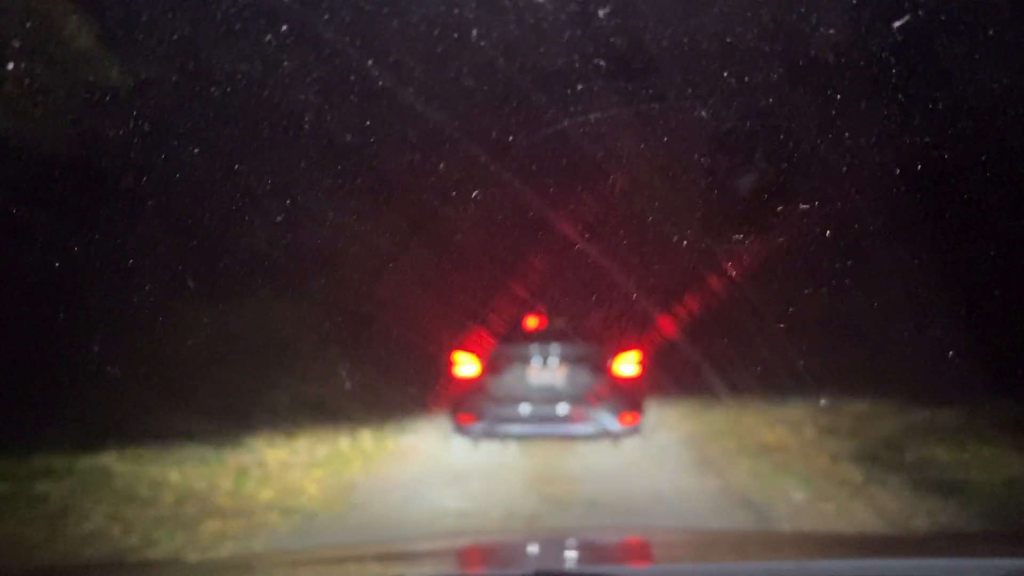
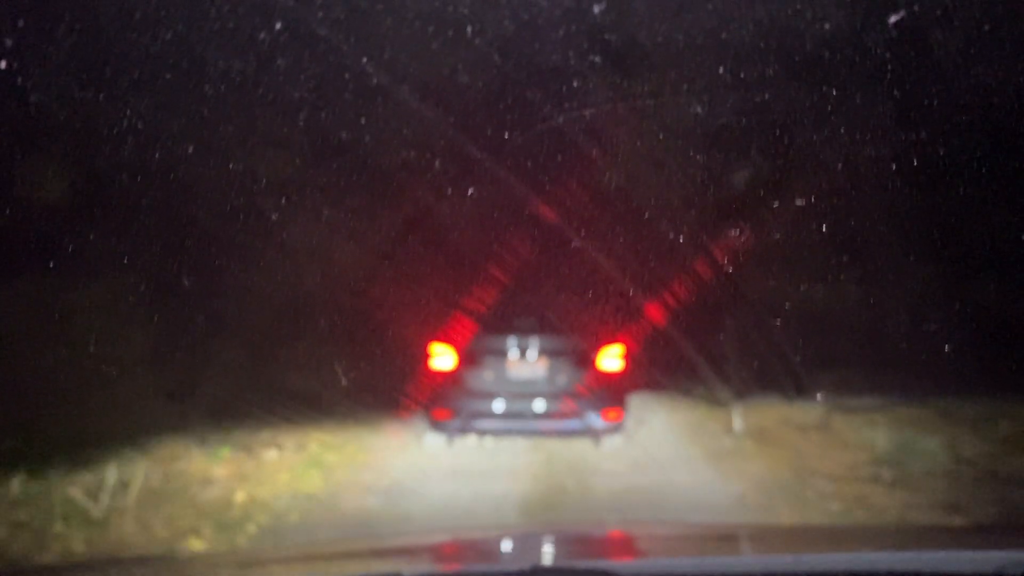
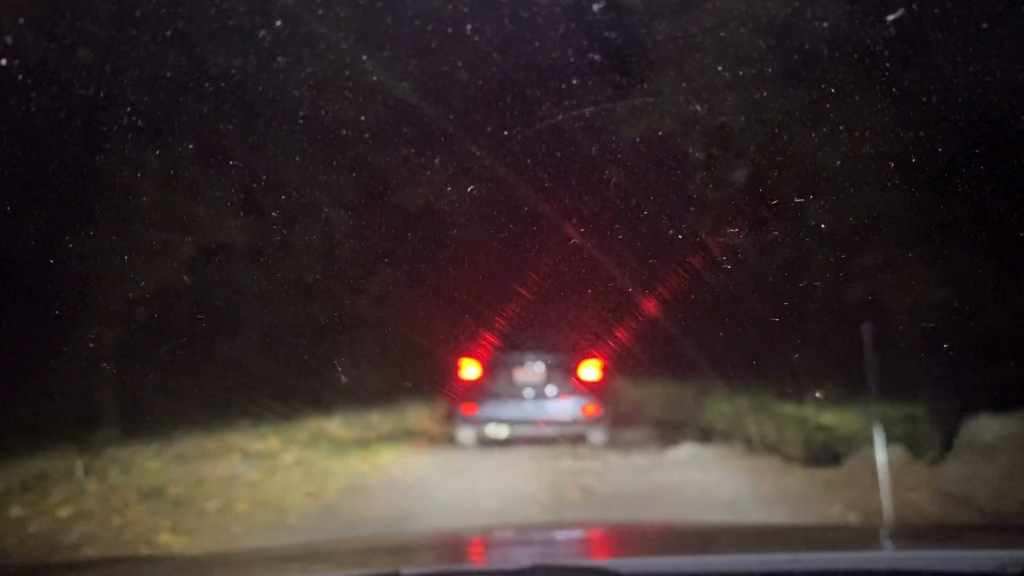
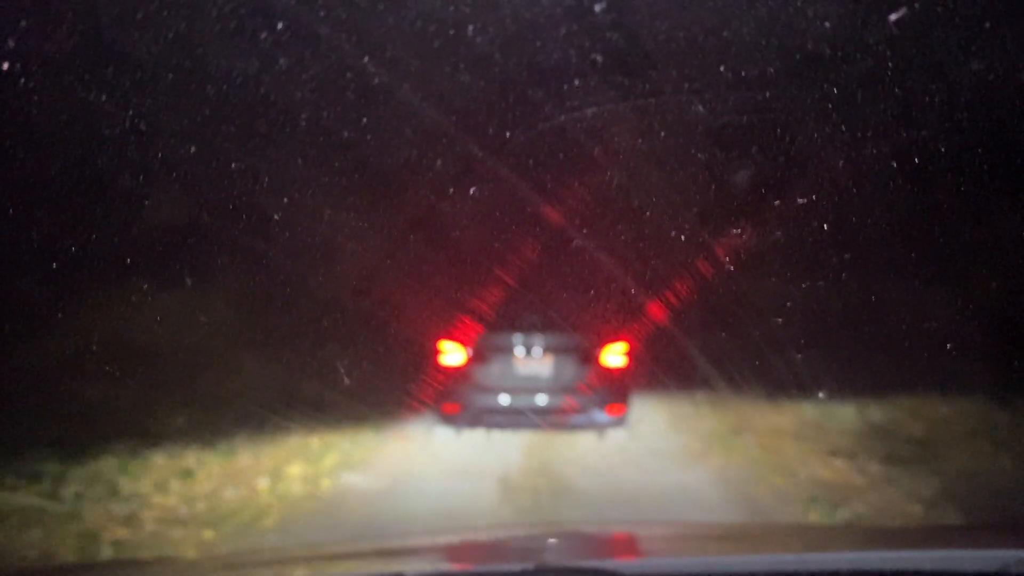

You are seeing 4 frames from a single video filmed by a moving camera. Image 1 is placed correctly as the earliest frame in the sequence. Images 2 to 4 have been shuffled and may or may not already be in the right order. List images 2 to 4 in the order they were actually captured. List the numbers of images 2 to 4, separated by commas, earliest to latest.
4, 2, 3
